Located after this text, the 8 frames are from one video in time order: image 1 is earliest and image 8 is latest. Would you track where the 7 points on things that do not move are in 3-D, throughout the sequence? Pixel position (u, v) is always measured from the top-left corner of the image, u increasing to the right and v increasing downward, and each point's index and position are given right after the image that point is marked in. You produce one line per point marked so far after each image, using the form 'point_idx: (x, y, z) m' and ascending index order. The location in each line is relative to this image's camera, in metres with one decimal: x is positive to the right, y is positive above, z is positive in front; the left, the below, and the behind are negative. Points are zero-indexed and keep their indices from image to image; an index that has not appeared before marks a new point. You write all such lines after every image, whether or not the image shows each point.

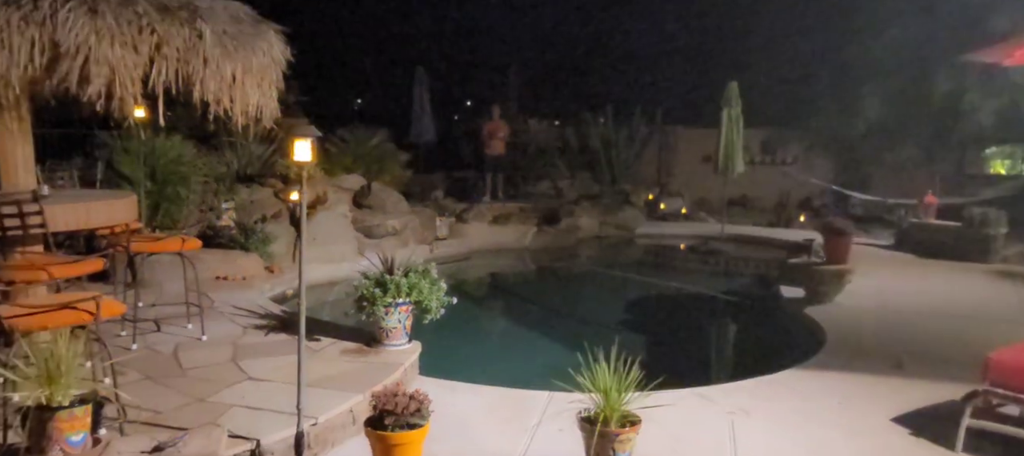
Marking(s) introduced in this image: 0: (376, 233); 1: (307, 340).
0: (-2.1, -0.1, +9.5) m
1: (-1.5, -0.8, +4.5) m
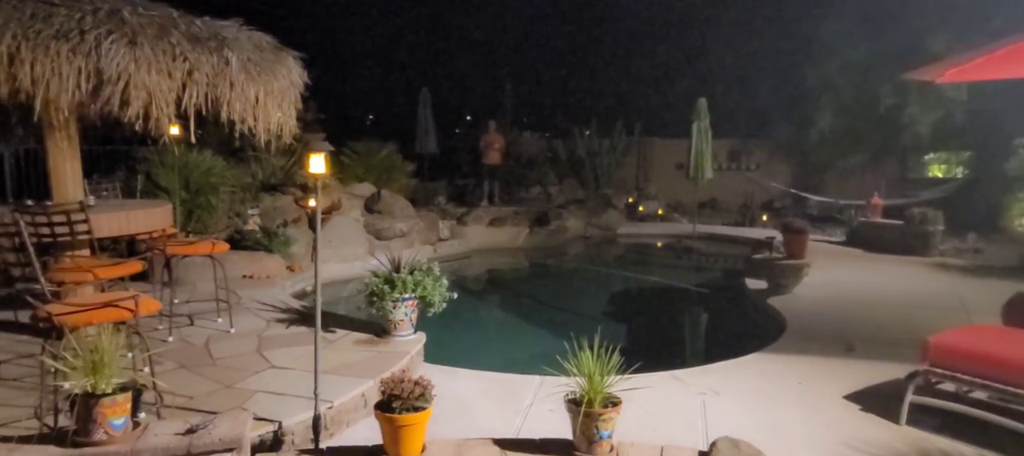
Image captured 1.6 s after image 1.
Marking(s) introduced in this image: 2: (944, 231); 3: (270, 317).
0: (-2.1, -0.1, +9.9) m
1: (-1.5, -0.8, +5.0) m
2: (+6.9, 0.0, +10.0) m
3: (-2.1, -0.8, +5.4) m
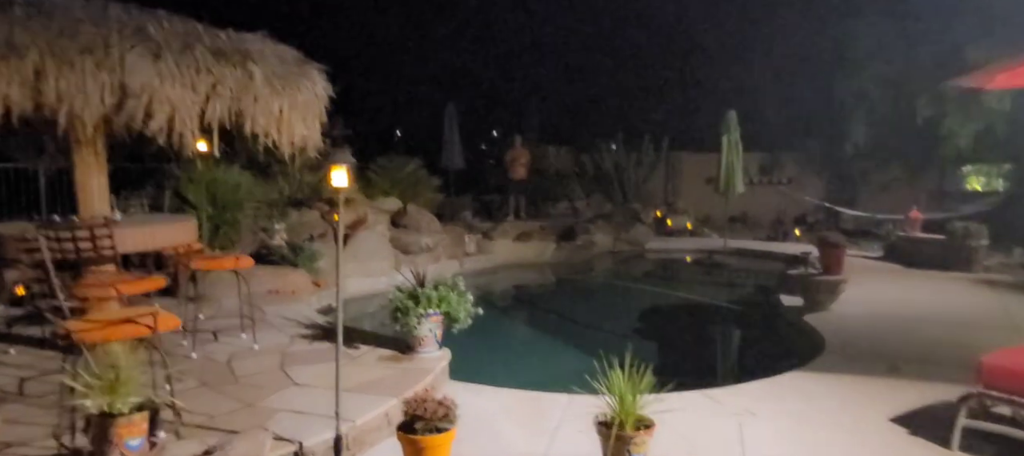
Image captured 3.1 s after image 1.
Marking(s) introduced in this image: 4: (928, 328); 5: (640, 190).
0: (-1.7, -0.4, +9.9) m
1: (-1.3, -0.9, +4.9) m
2: (+7.4, -0.3, +9.6) m
3: (-1.9, -0.9, +5.3) m
4: (+4.3, -1.0, +6.4) m
5: (+3.3, +0.9, +15.5) m
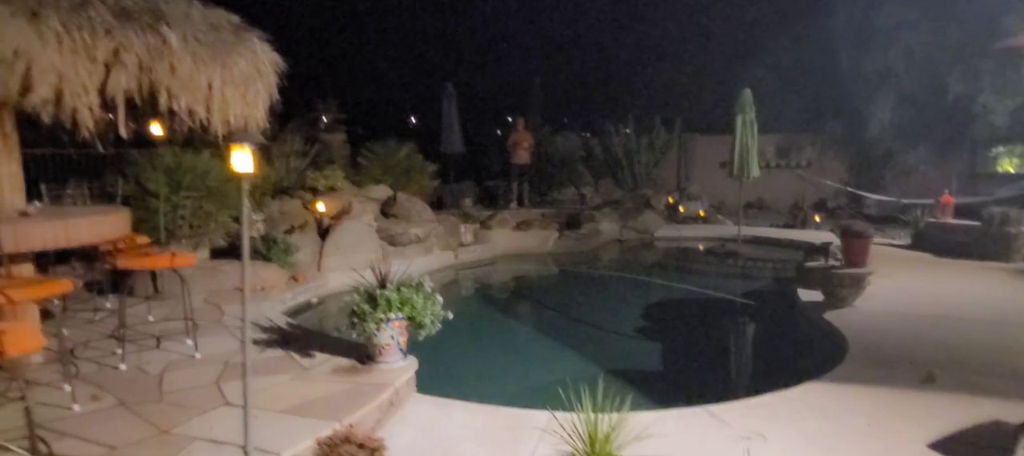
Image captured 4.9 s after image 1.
0: (-1.7, -0.2, +9.3) m
1: (-1.5, -0.9, +4.3) m
2: (+7.3, -0.1, +8.8) m
3: (-2.0, -0.8, +4.7) m
4: (+4.2, -0.9, +5.7) m
5: (+3.3, +1.2, +14.7) m
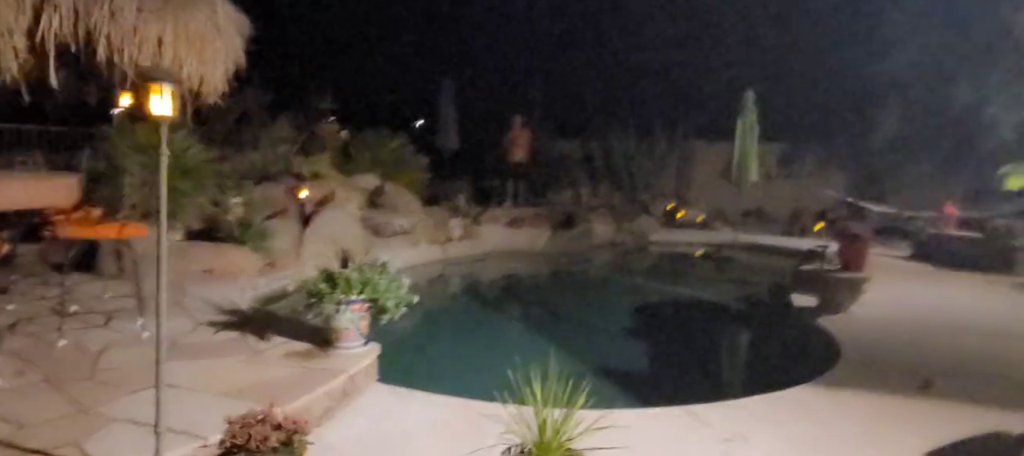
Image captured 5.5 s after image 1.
0: (-1.9, -0.1, +9.1) m
1: (-1.7, -0.7, +4.0) m
2: (+7.1, -0.2, +8.5) m
3: (-2.2, -0.7, +4.5) m
4: (+4.0, -1.0, +5.4) m
5: (+3.2, +1.1, +14.5) m
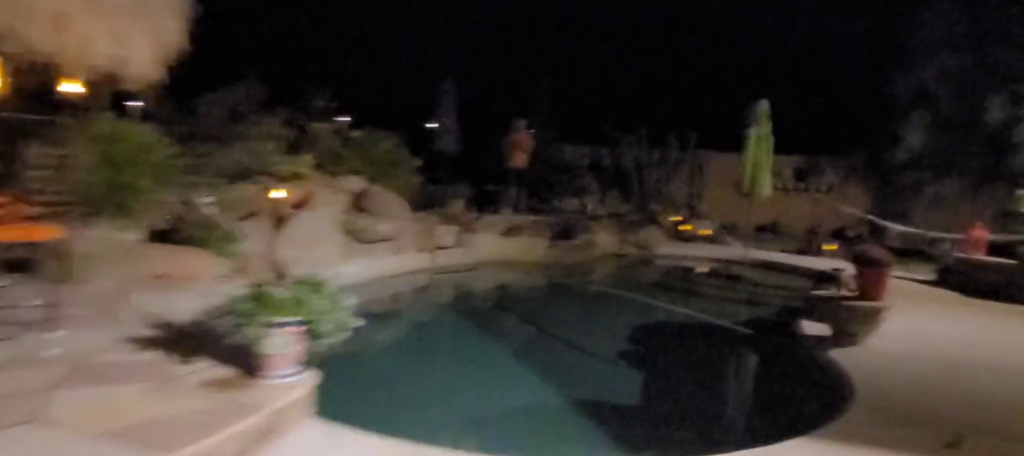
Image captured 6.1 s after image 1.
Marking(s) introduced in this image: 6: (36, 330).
0: (-2.0, -0.1, +8.5) m
1: (-1.9, -0.8, +3.5) m
2: (+7.0, -0.6, +7.8) m
3: (-2.4, -0.7, +4.0) m
4: (+3.8, -1.2, +4.8) m
5: (+3.3, +0.9, +13.8) m
6: (-2.9, -0.6, +3.8) m
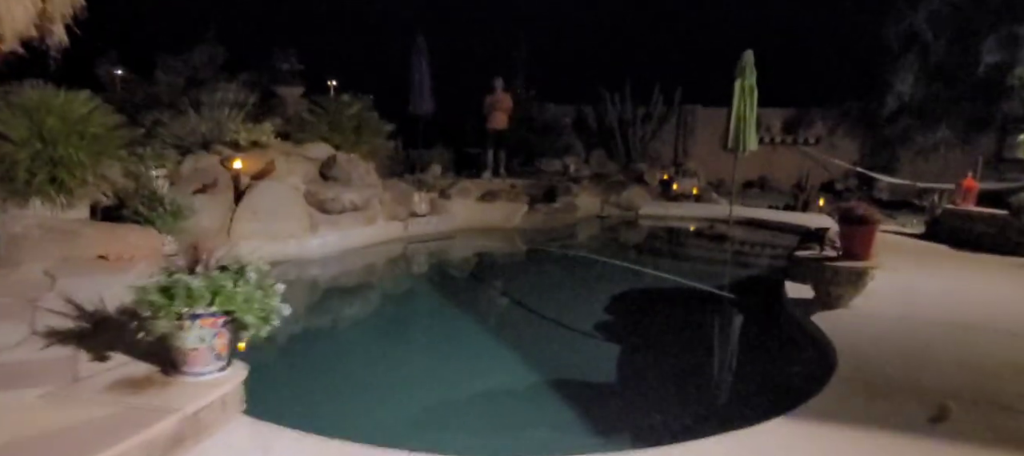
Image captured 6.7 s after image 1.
0: (-2.3, +0.3, +8.1) m
1: (-2.1, -0.7, +3.2) m
2: (+6.7, 0.0, +7.5) m
3: (-2.7, -0.6, +3.6) m
4: (+3.5, -0.8, +4.5) m
5: (+2.9, +1.7, +13.4) m
6: (-3.2, -0.5, +3.5) m
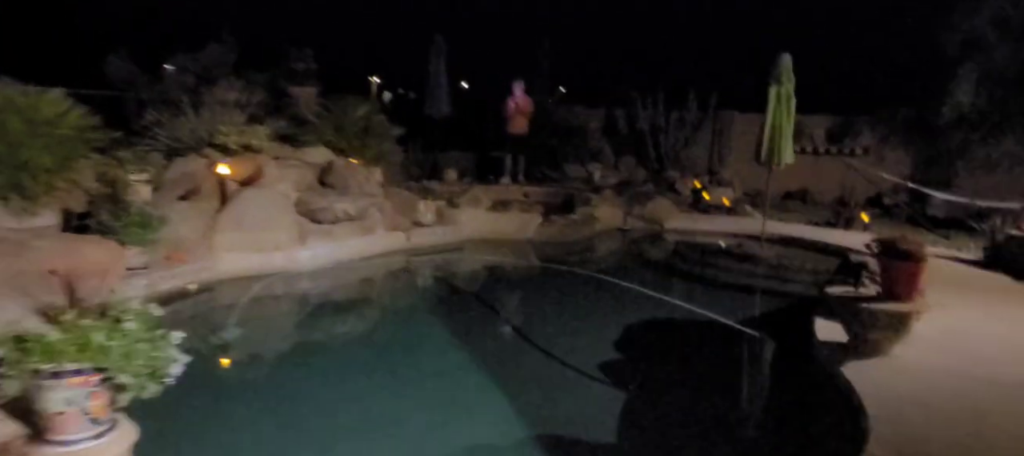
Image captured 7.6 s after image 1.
0: (-2.2, +0.1, +7.7) m
1: (-2.4, -0.8, +2.7) m
2: (+6.7, -0.3, +6.5) m
3: (-2.9, -0.7, +3.2) m
4: (+3.3, -1.1, +3.7) m
5: (+3.3, +1.5, +12.6) m
6: (-3.4, -0.6, +3.1) m
